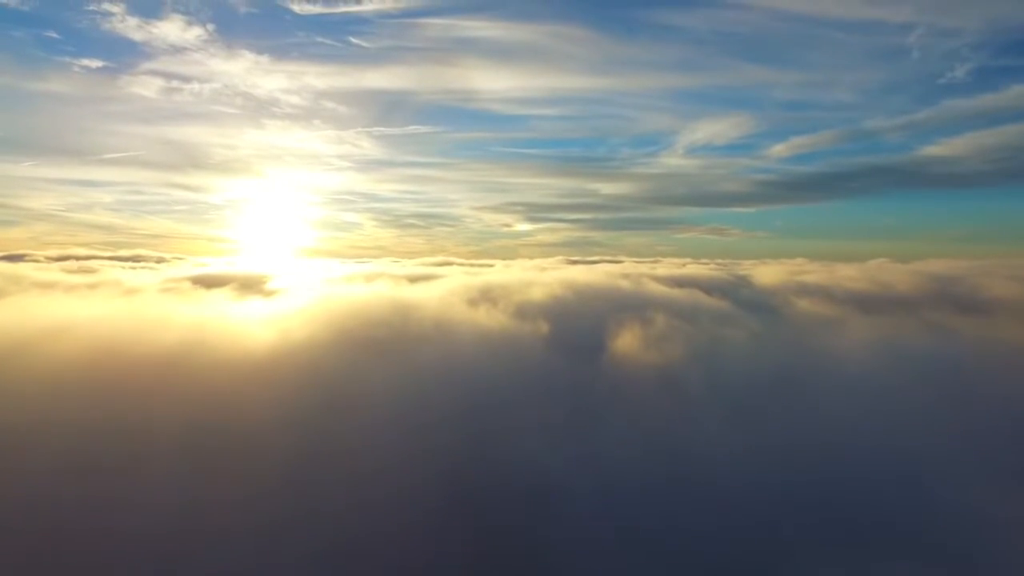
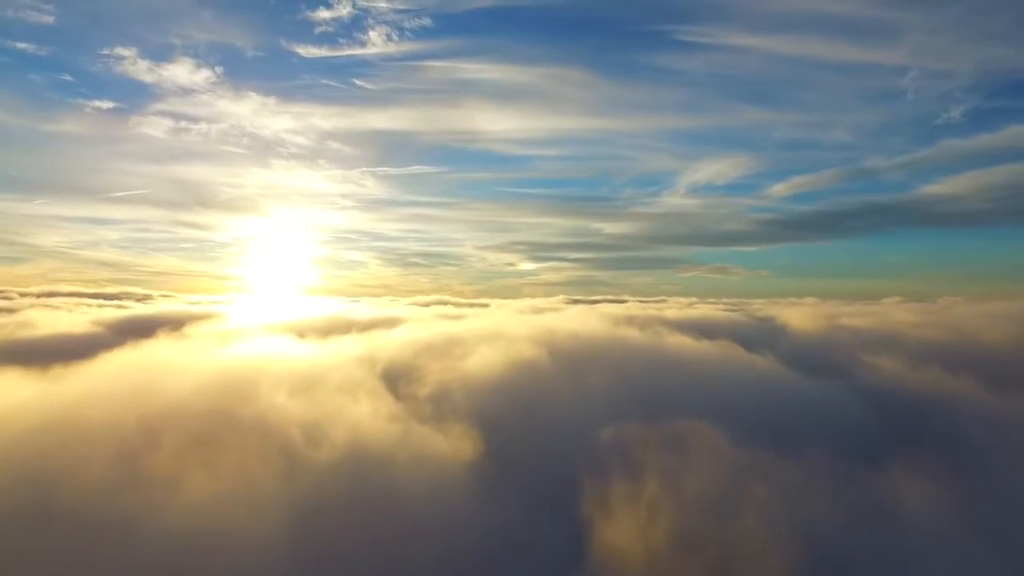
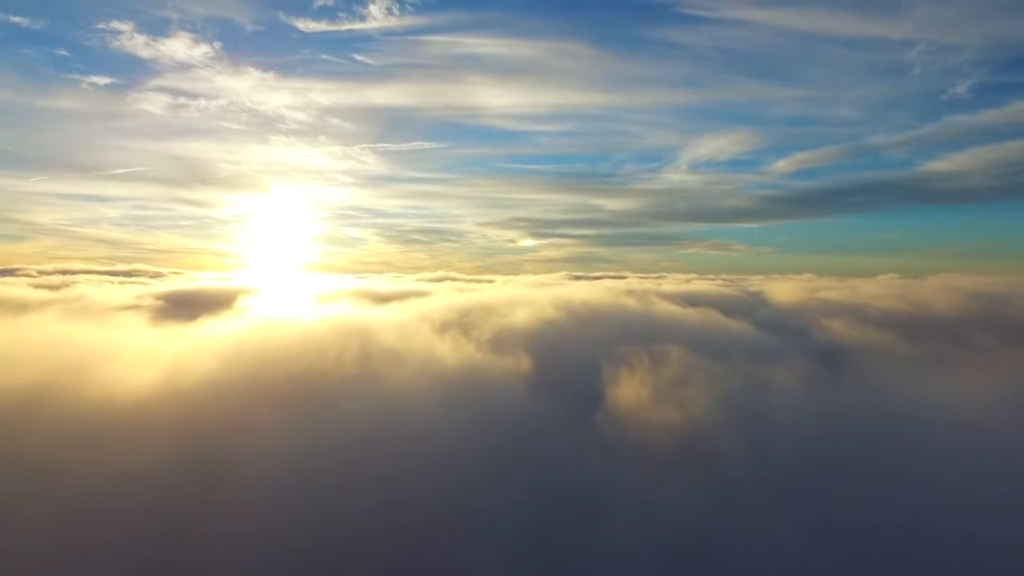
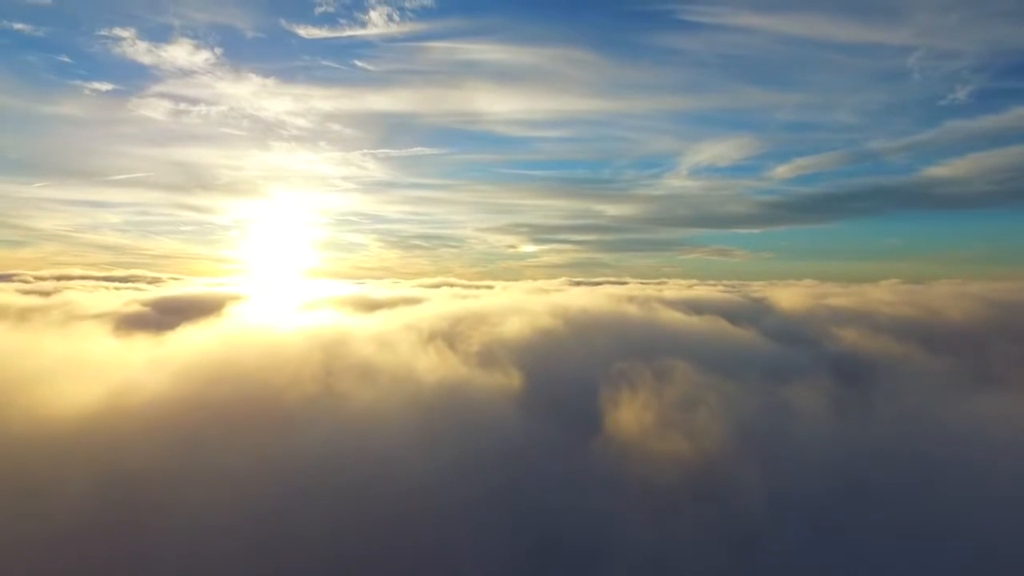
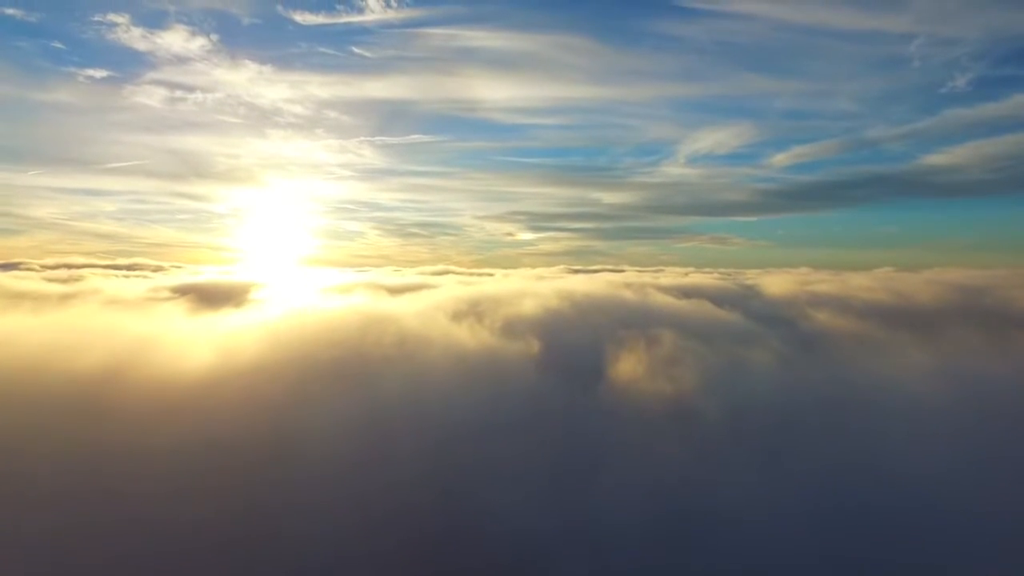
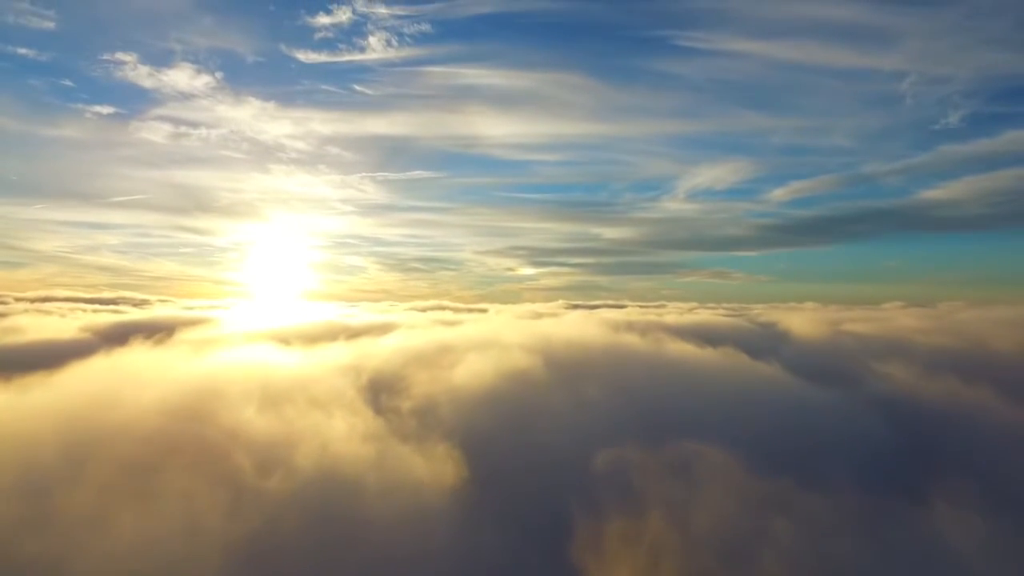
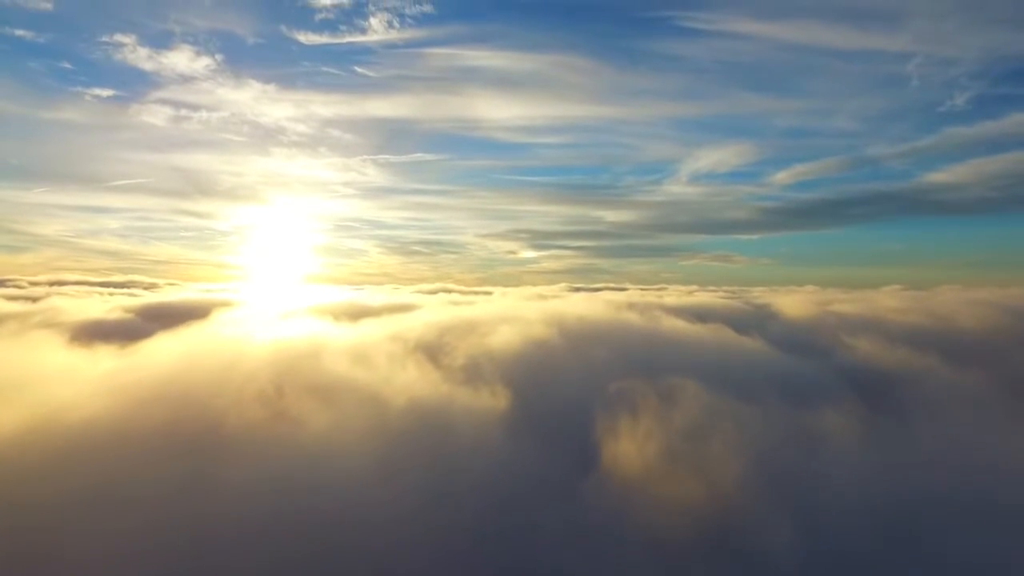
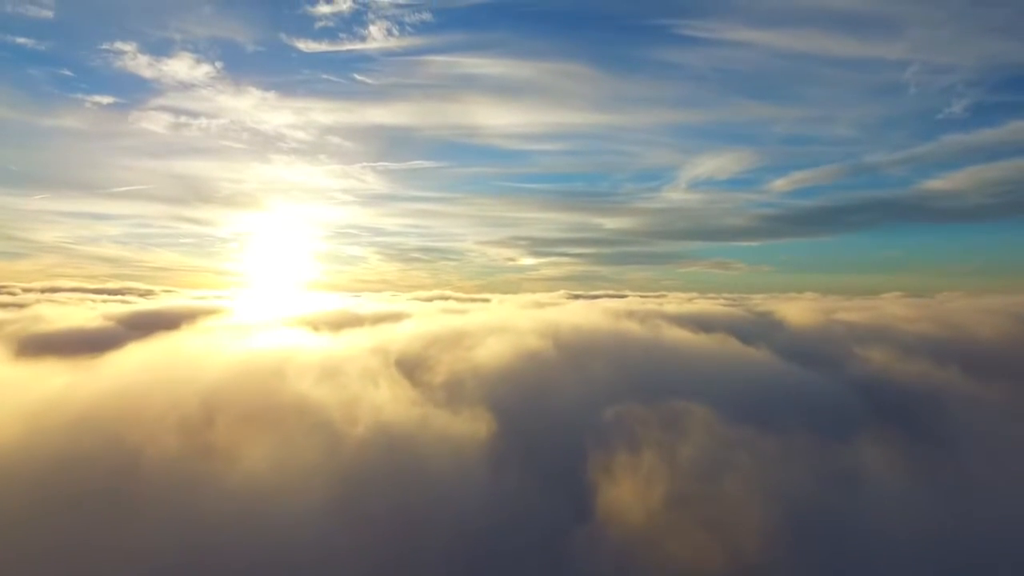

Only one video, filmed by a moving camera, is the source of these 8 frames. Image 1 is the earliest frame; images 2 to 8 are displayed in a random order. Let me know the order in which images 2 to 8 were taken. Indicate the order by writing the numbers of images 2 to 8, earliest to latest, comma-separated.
5, 3, 4, 7, 8, 2, 6
